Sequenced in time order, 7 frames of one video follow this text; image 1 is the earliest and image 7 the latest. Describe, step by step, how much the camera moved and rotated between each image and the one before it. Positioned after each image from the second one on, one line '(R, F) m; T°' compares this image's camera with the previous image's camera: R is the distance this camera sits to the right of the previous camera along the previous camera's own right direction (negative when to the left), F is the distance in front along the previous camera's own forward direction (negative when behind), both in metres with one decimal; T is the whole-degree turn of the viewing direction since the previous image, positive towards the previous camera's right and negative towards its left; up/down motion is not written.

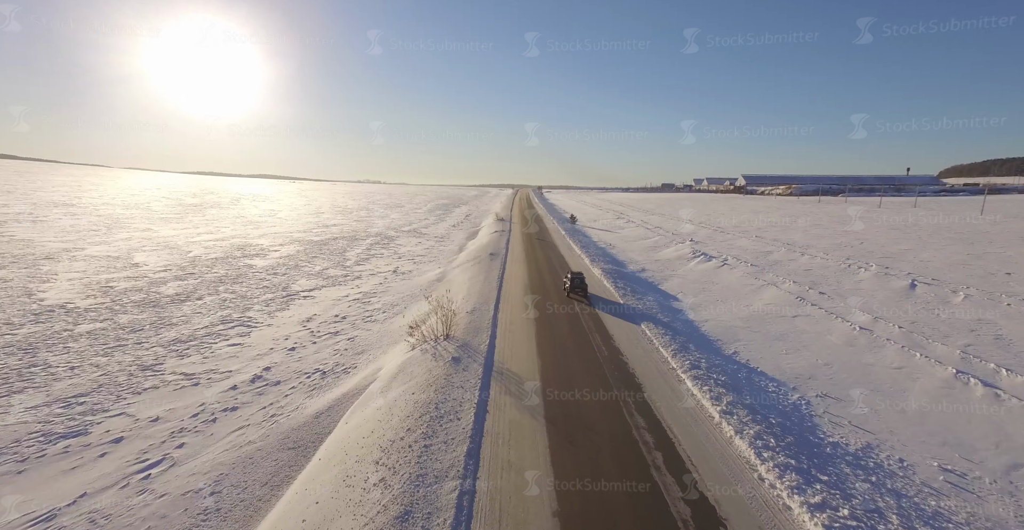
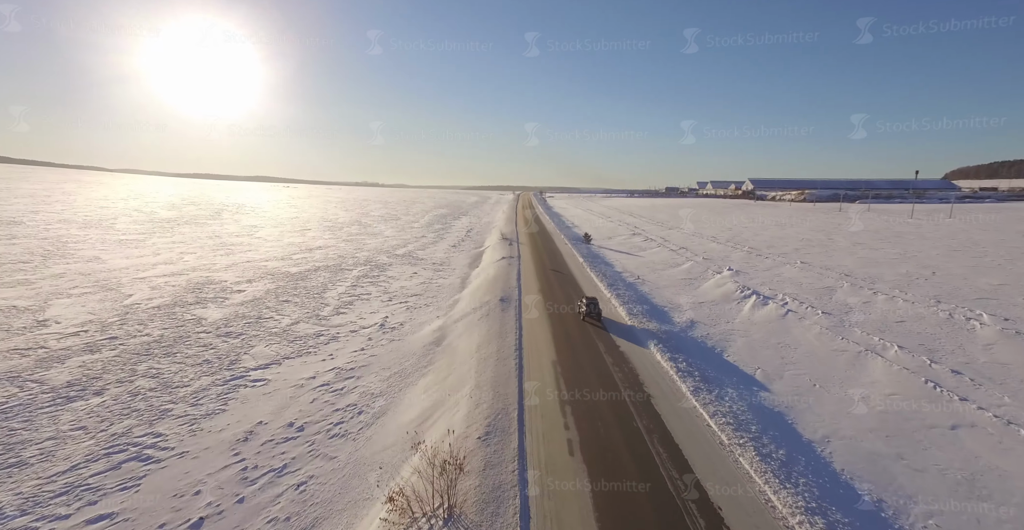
(-0.5, +3.3) m; 0°
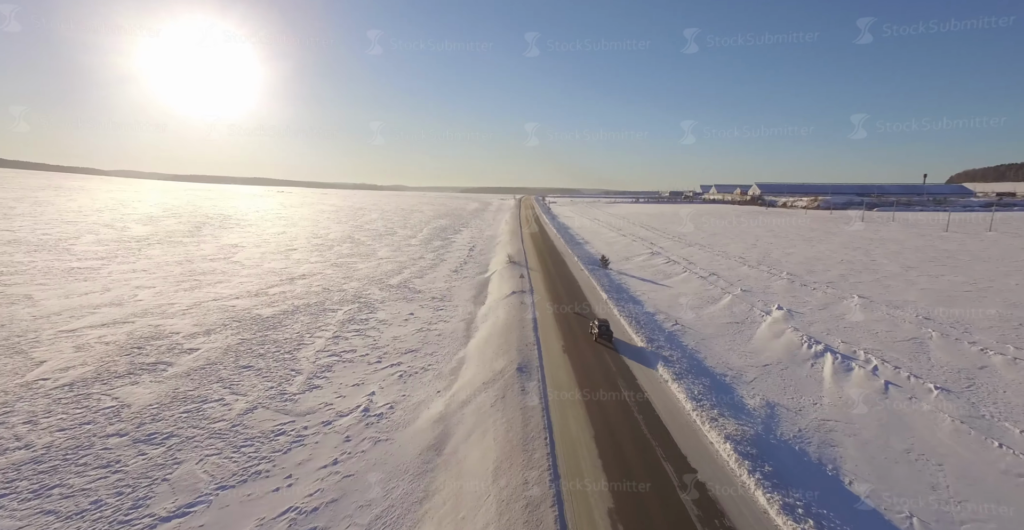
(-0.5, +3.1) m; 0°
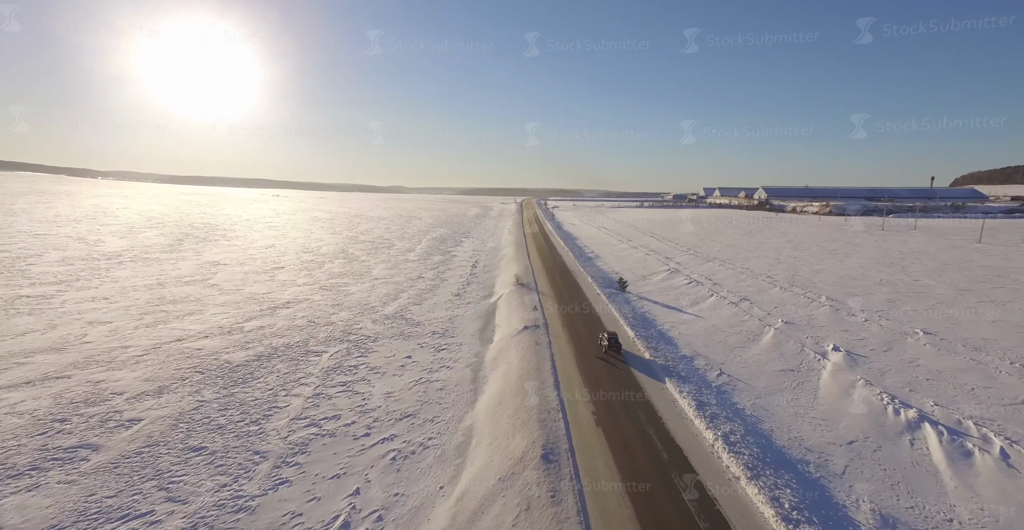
(-0.5, +2.5) m; 0°
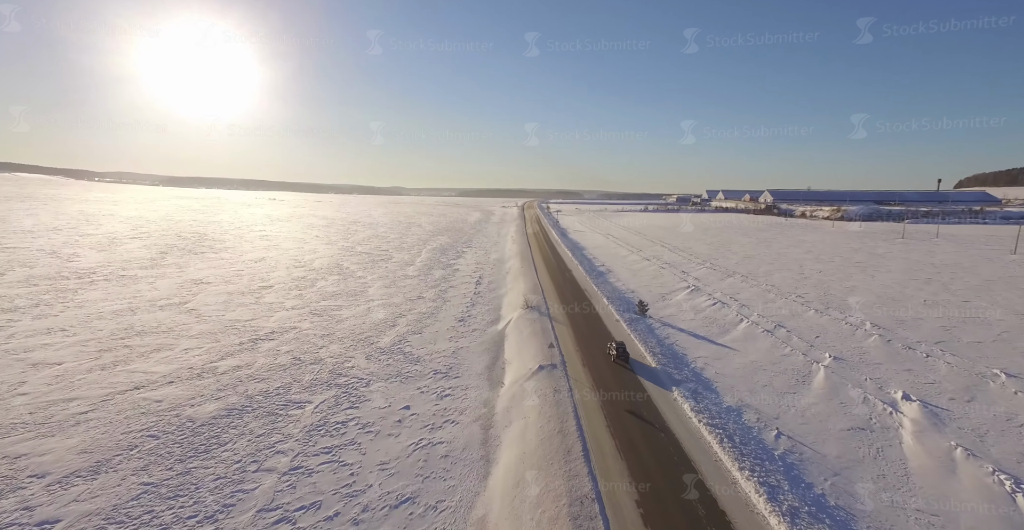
(-0.4, +2.2) m; 0°
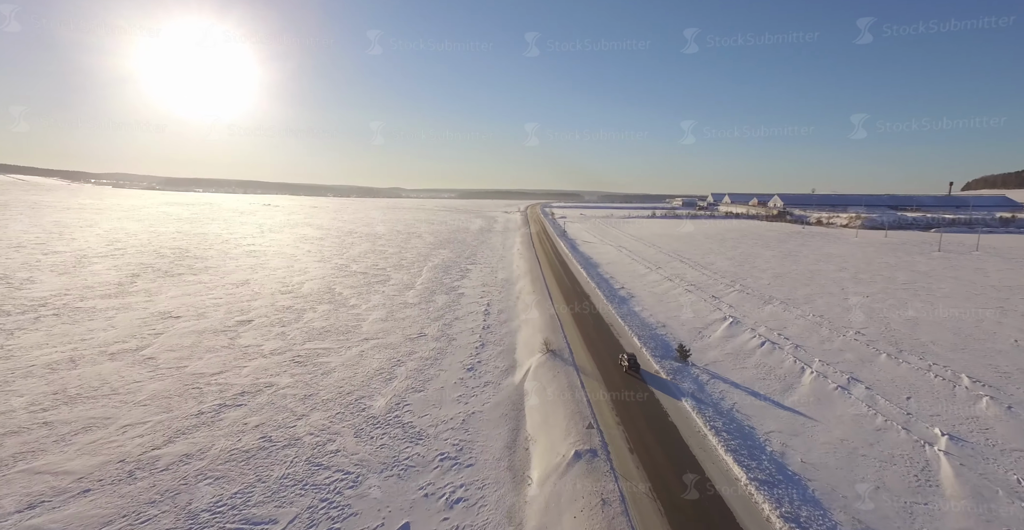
(-0.7, +3.3) m; 0°
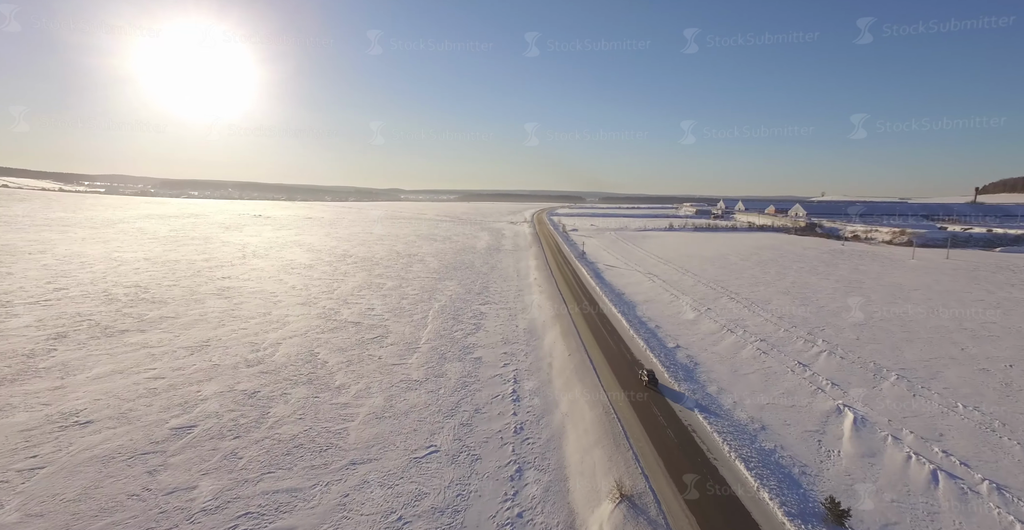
(-1.6, +6.5) m; 0°
